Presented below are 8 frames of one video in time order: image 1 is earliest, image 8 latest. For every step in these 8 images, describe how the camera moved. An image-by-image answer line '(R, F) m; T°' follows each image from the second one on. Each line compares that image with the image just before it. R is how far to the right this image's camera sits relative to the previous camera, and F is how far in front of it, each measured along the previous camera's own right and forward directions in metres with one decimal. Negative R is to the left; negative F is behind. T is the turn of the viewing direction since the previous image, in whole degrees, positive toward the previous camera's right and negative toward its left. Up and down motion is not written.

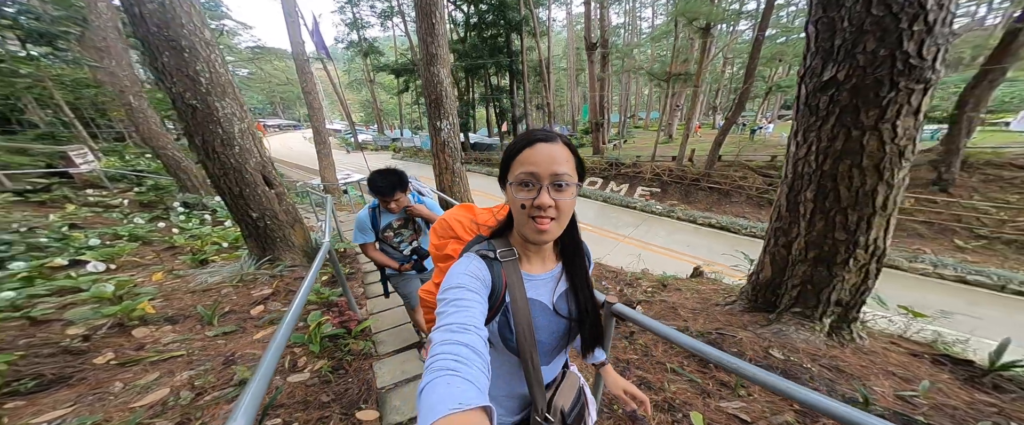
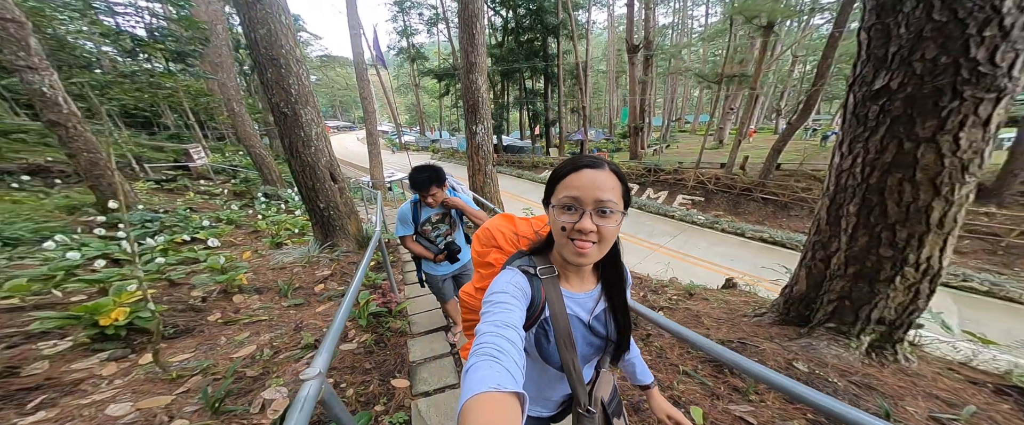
(+0.1, -0.2) m; -7°
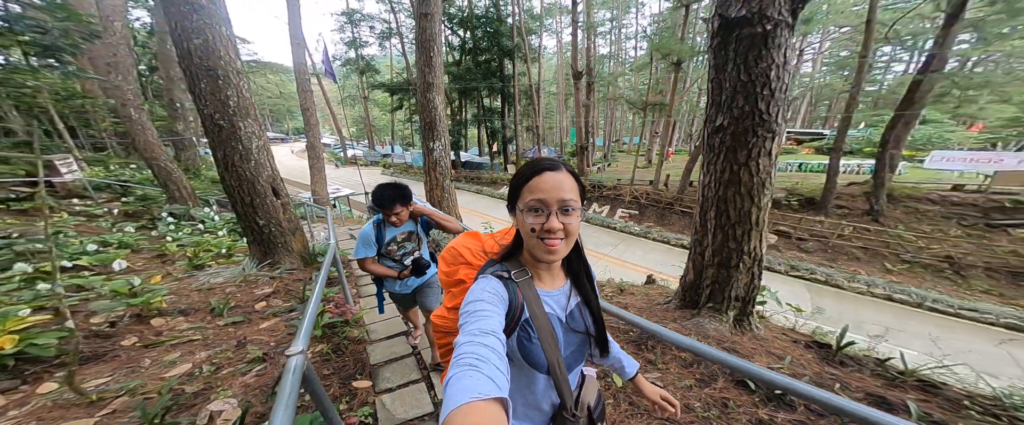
(+0.1, -0.3) m; +9°
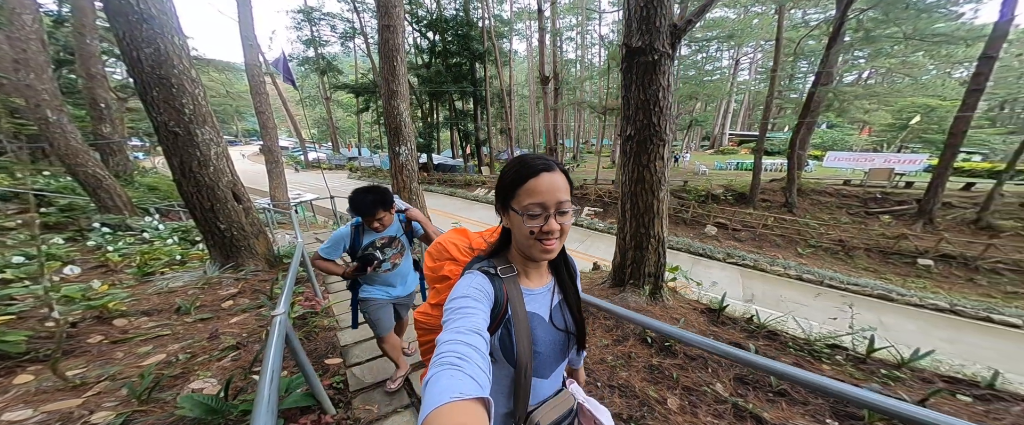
(+0.2, -0.4) m; +5°
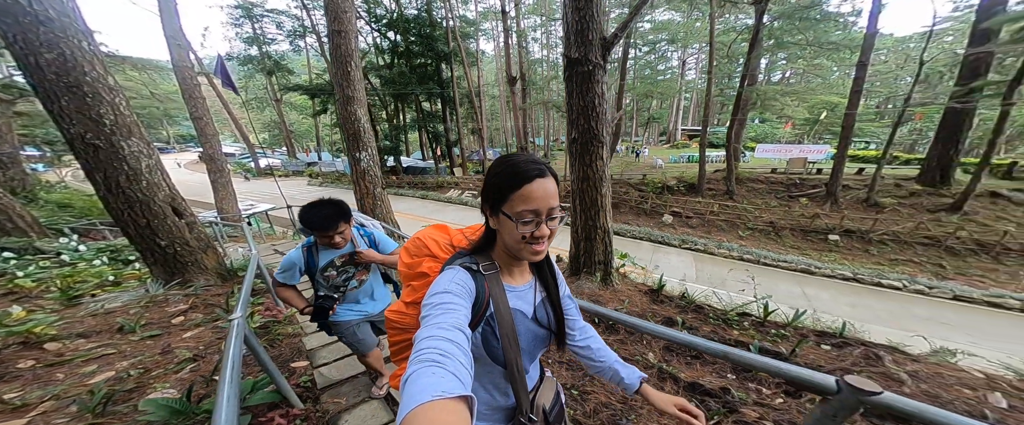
(+0.1, -0.2) m; +6°
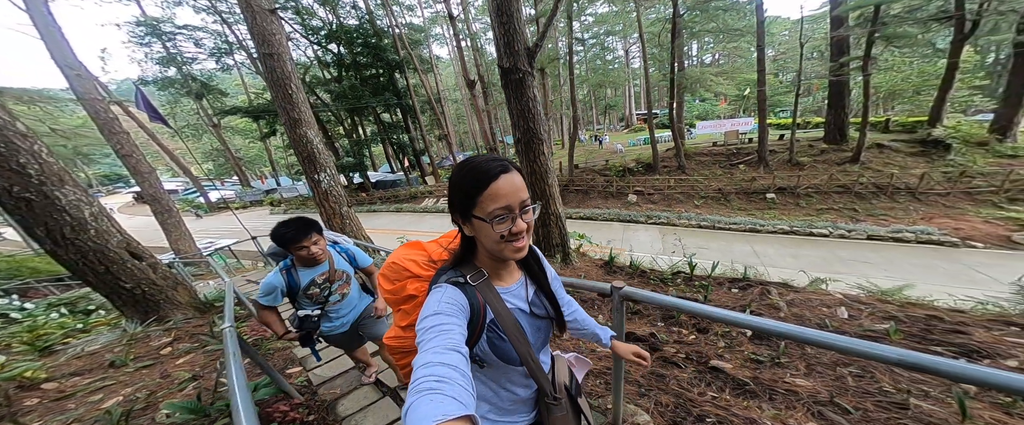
(+0.2, -0.4) m; +4°
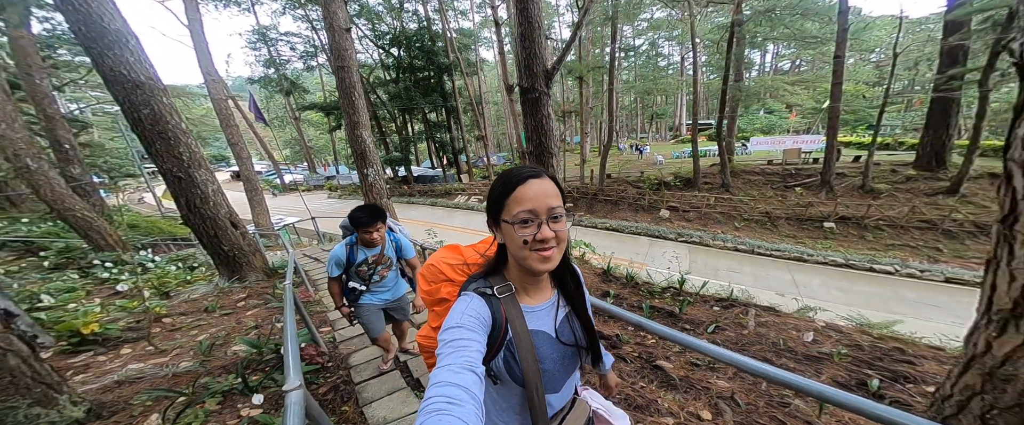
(+0.4, -0.3) m; -8°
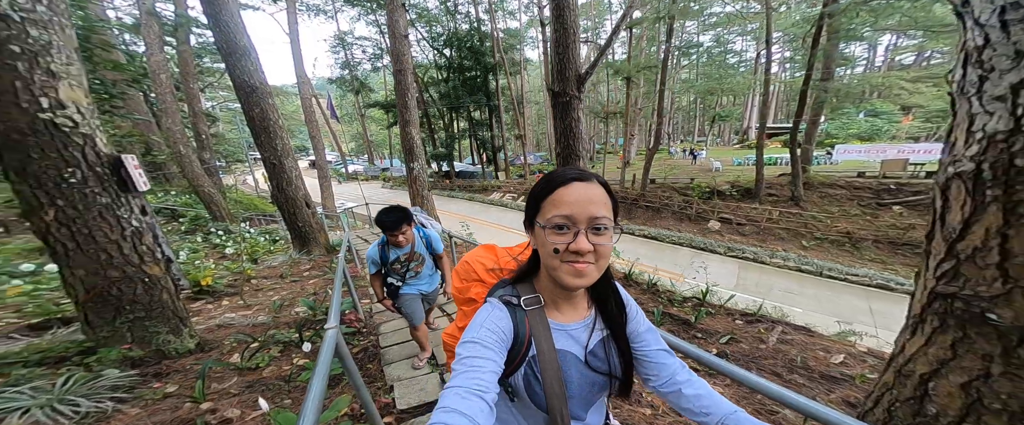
(+0.2, -0.1) m; -9°
